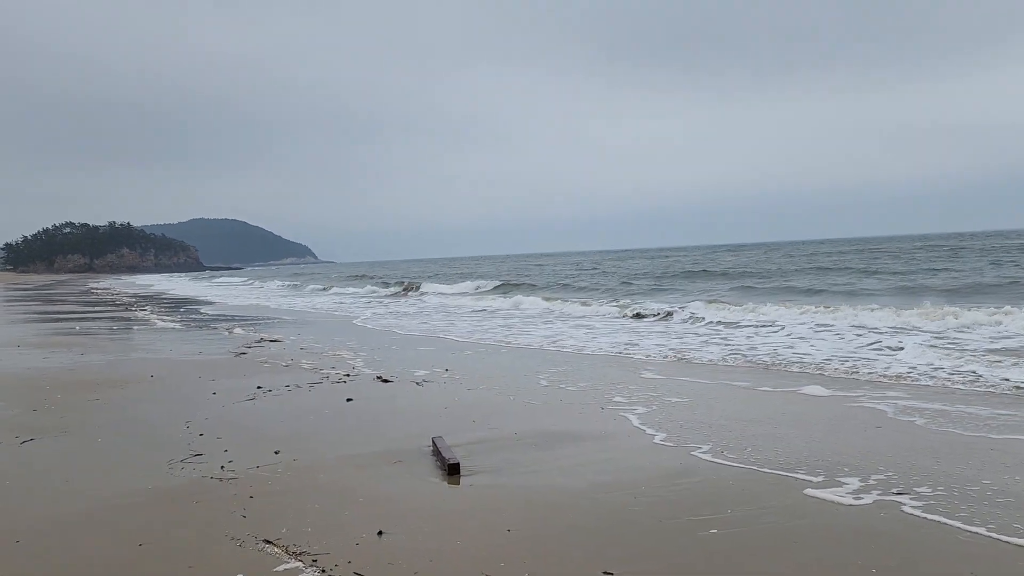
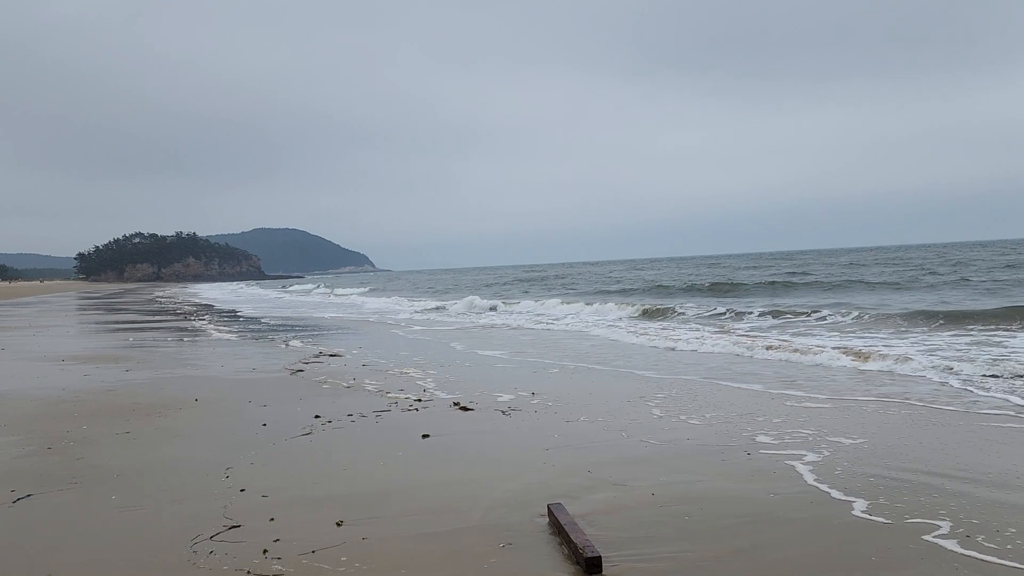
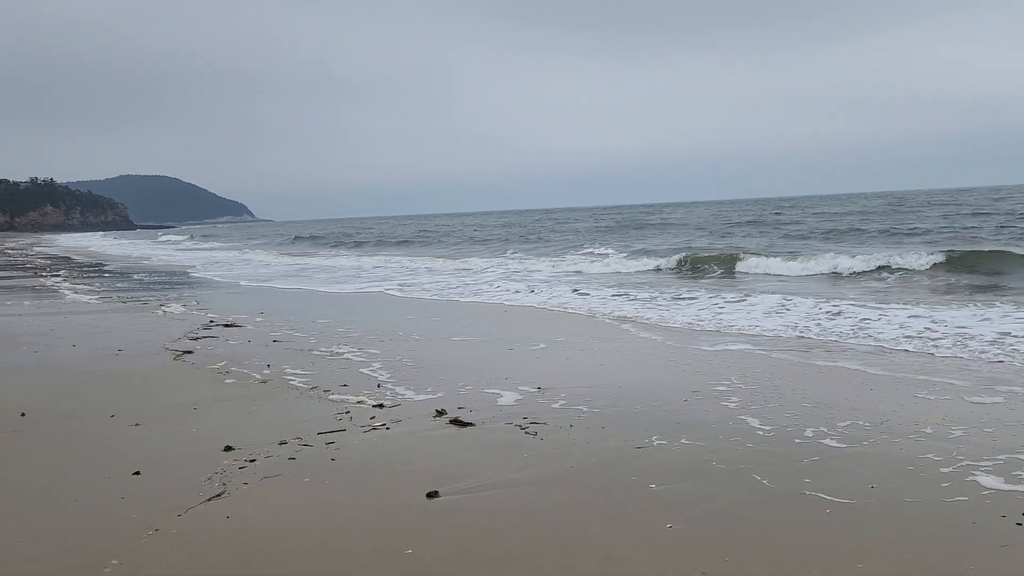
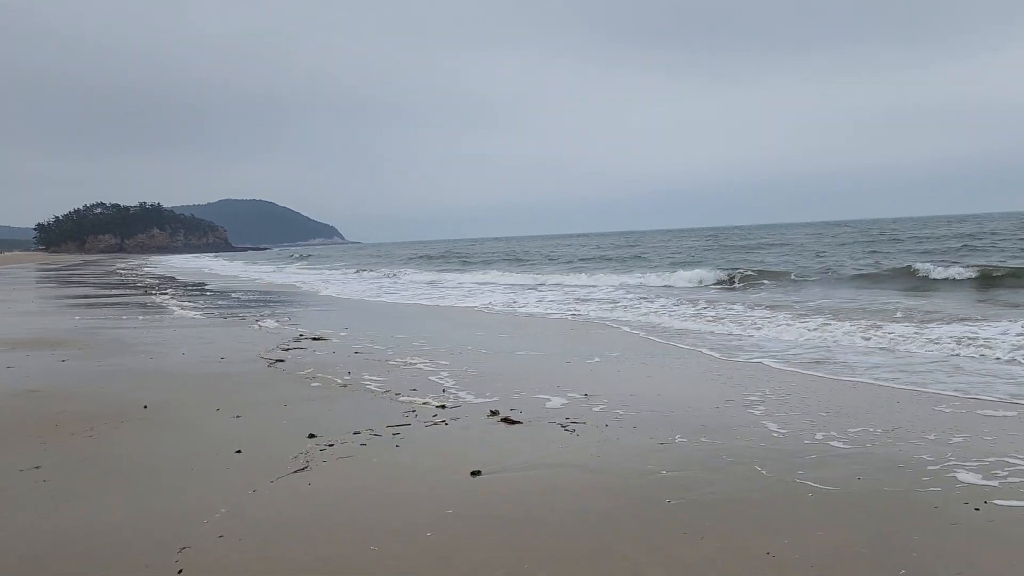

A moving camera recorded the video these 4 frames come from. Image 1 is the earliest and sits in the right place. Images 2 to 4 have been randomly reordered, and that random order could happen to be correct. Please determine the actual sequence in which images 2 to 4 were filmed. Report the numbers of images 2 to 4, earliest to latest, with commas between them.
2, 4, 3
